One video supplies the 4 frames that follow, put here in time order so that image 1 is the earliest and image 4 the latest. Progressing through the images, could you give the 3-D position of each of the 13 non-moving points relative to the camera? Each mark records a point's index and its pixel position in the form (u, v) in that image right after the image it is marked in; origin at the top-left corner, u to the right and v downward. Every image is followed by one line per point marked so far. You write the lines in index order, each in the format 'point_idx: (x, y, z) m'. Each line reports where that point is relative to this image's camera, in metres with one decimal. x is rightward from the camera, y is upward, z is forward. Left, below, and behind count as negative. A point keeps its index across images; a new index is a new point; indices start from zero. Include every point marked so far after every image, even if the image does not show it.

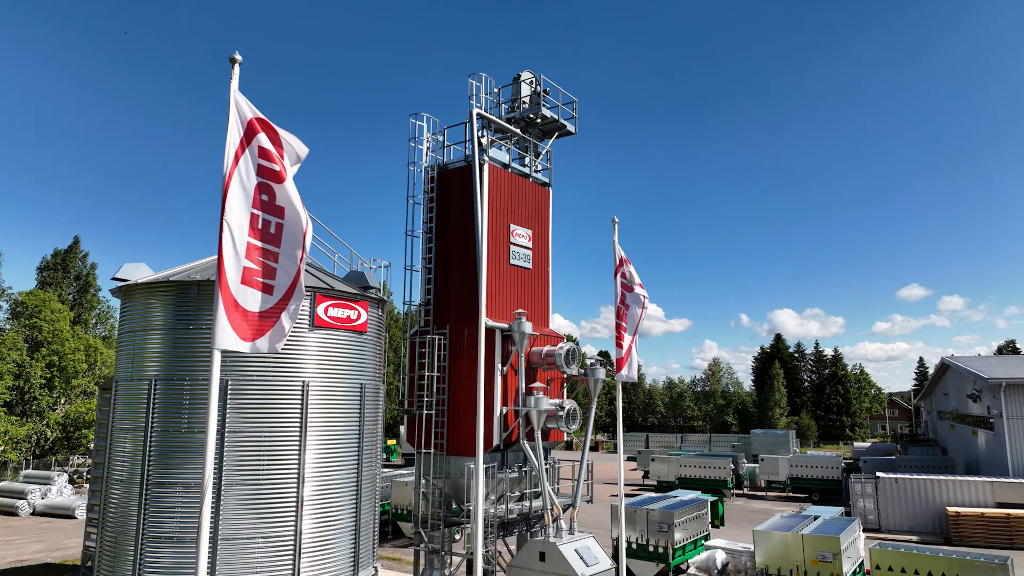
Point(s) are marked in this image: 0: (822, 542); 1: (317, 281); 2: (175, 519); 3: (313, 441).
0: (+8.3, -6.7, +16.7) m
1: (-3.7, +0.1, +11.7) m
2: (-5.4, -3.7, +10.1) m
3: (-3.5, -2.7, +11.1) m
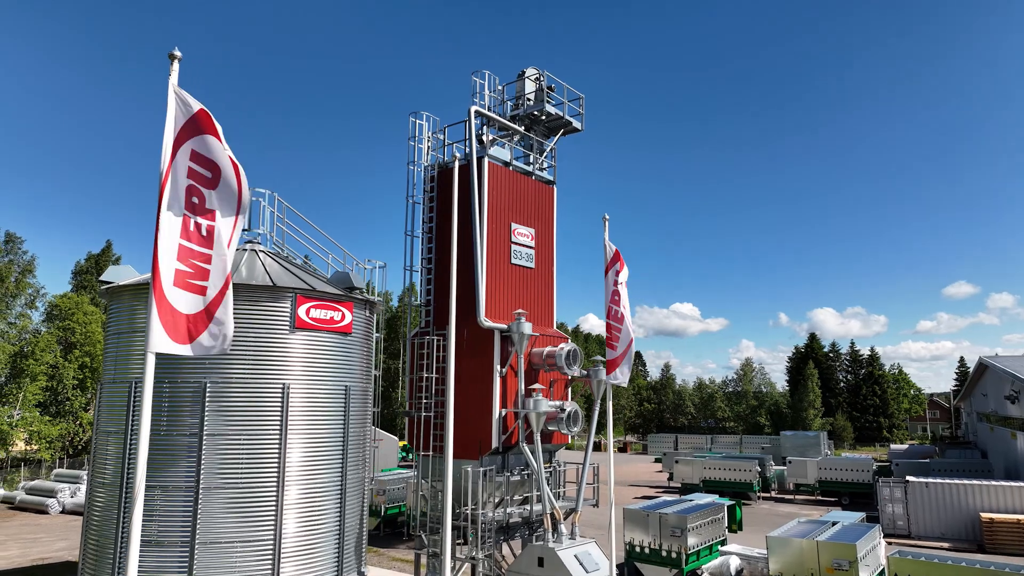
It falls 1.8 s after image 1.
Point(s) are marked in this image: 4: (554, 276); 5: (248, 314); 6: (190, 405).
0: (+8.3, -6.6, +16.0) m
1: (-3.9, +0.1, +11.5) m
2: (-5.7, -3.7, +10.0) m
3: (-3.8, -2.7, +10.9) m
4: (+1.3, +0.4, +19.4) m
5: (-4.5, -0.4, +10.8) m
6: (-5.3, -2.0, +10.3) m
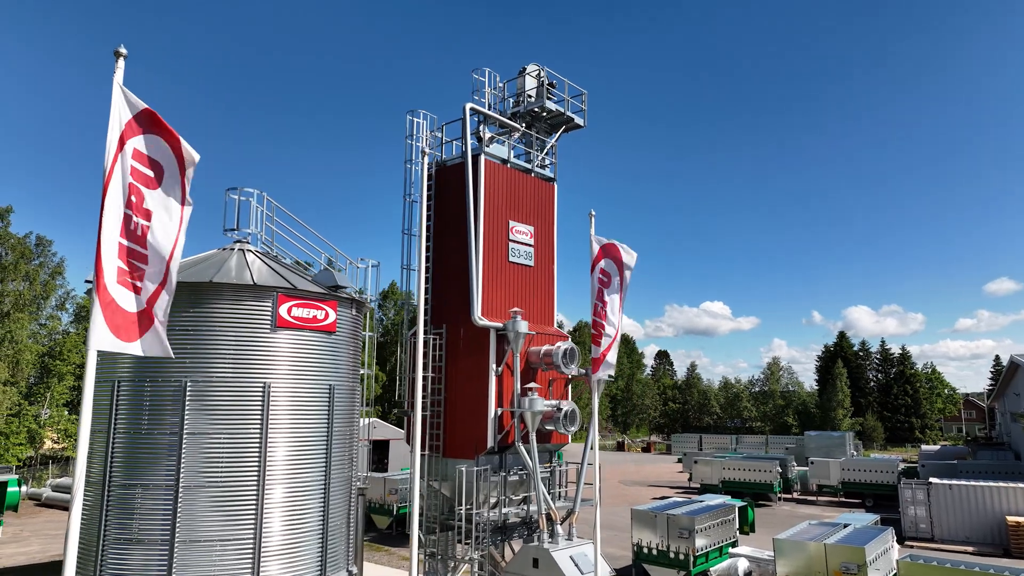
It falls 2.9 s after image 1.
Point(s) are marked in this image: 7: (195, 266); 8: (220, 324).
0: (+8.2, -6.5, +15.6) m
1: (-4.2, +0.1, +11.5) m
2: (-6.0, -3.7, +10.1) m
3: (-4.1, -2.7, +10.9) m
4: (+1.3, +0.4, +19.2) m
5: (-4.9, -0.4, +10.8) m
6: (-5.6, -1.9, +10.3) m
7: (-5.7, +0.4, +11.4) m
8: (-5.0, -0.6, +10.7) m
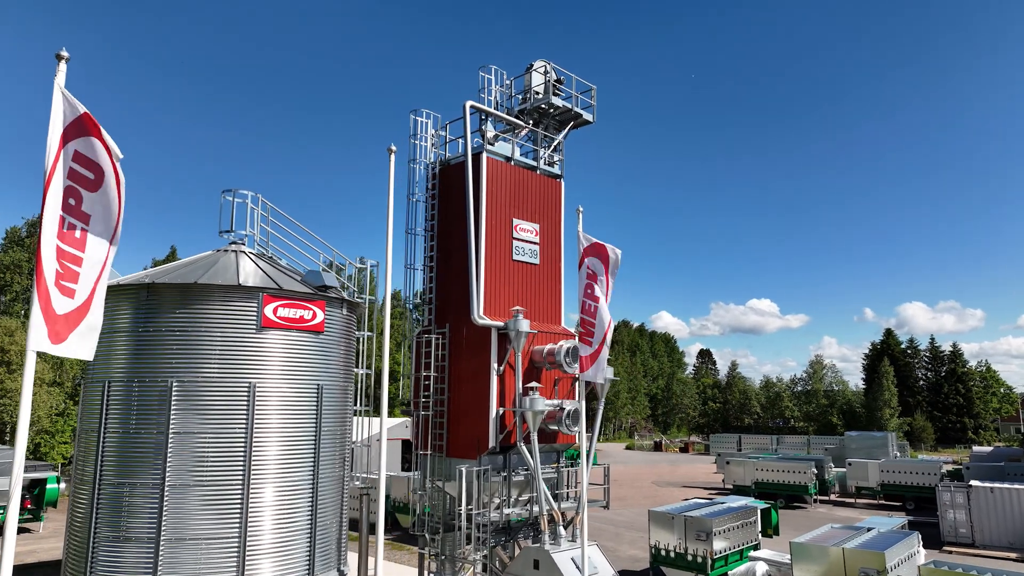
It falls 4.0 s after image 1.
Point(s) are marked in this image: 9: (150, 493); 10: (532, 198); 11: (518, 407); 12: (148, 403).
0: (+8.3, -6.4, +15.0) m
1: (-4.4, +0.1, +11.6) m
2: (-6.2, -3.8, +10.3) m
3: (-4.3, -2.7, +11.0) m
4: (+1.5, +0.5, +19.0) m
5: (-5.1, -0.4, +10.9) m
6: (-5.8, -2.0, +10.5) m
7: (-5.9, +0.4, +11.5) m
8: (-5.2, -0.6, +10.9) m
9: (-5.9, -3.3, +10.3) m
10: (+0.6, +2.6, +18.6) m
11: (+0.2, -2.9, +15.7) m
12: (-6.0, -1.9, +10.5) m
